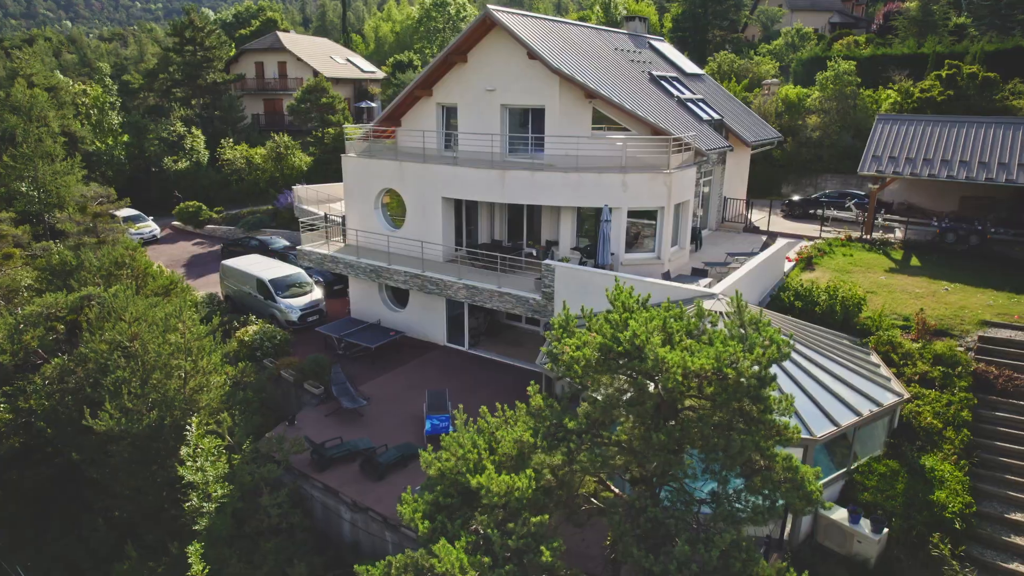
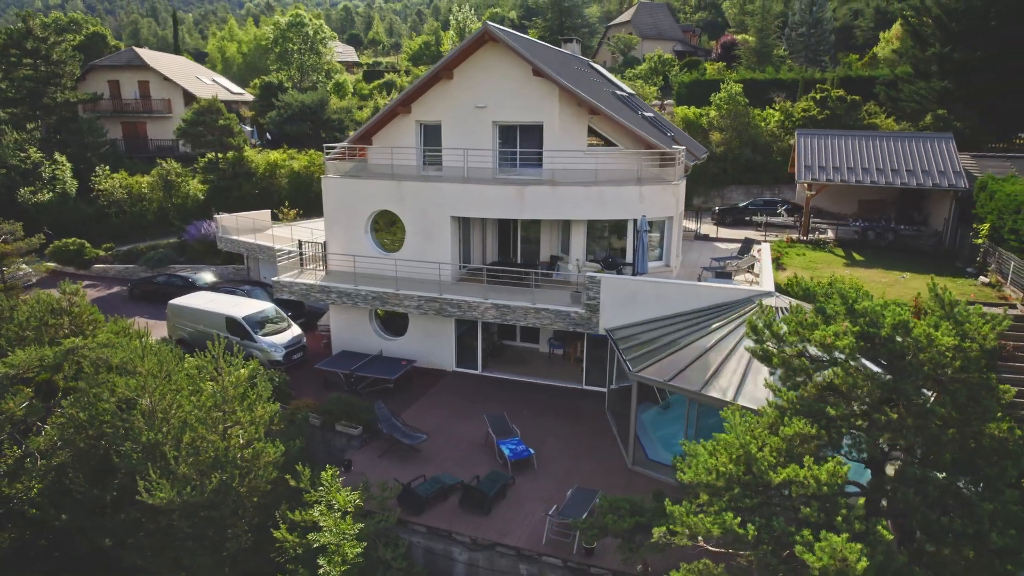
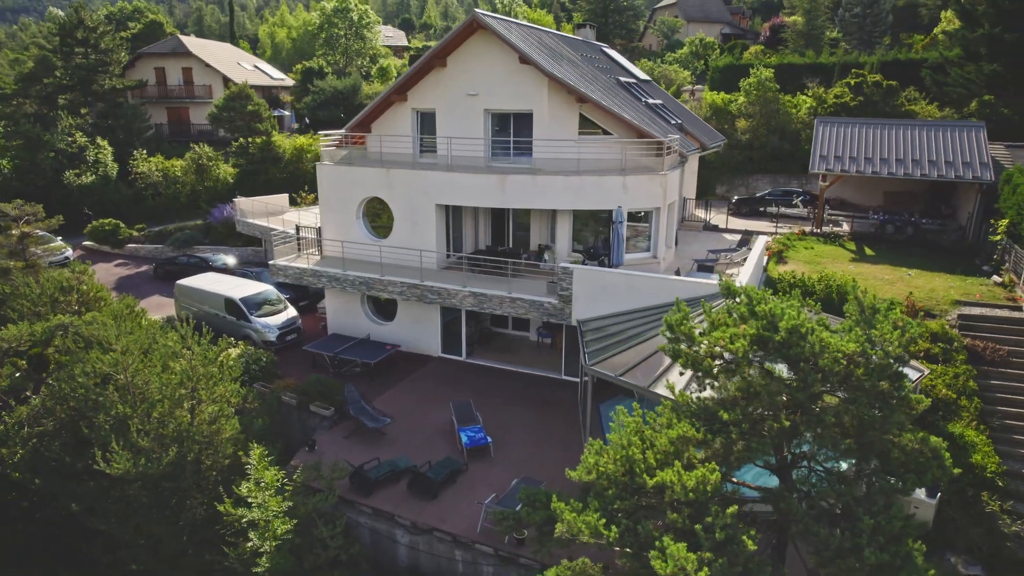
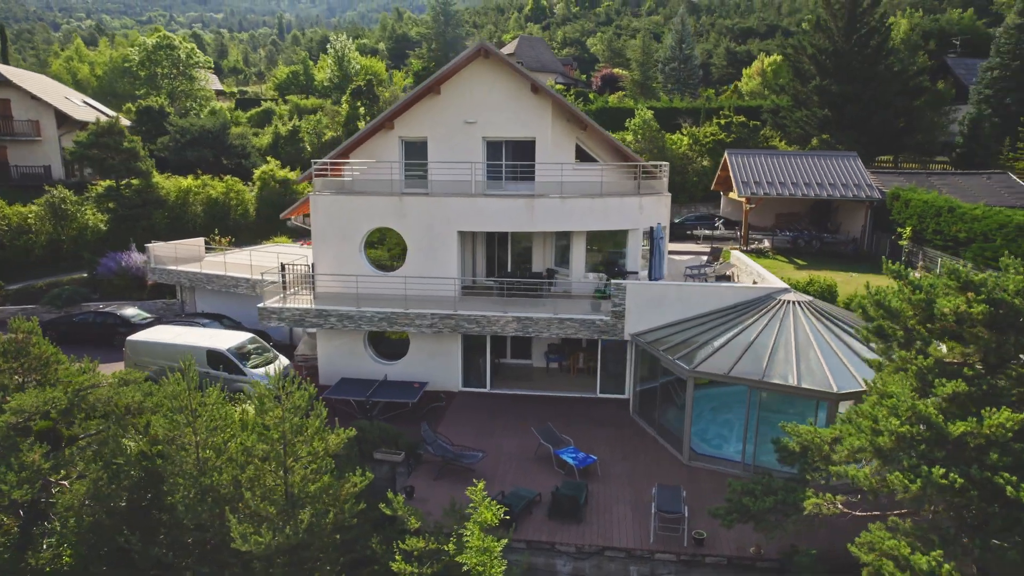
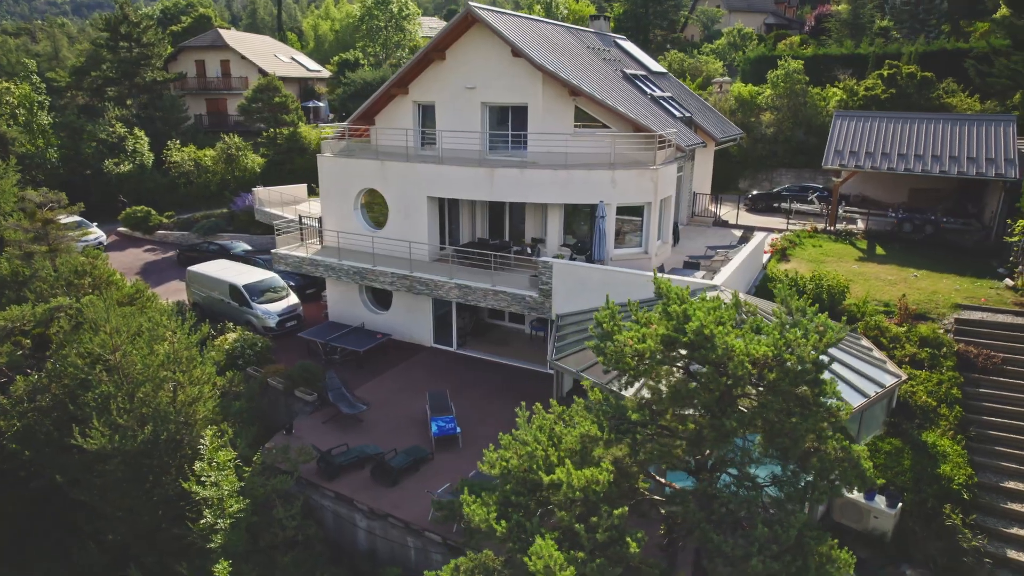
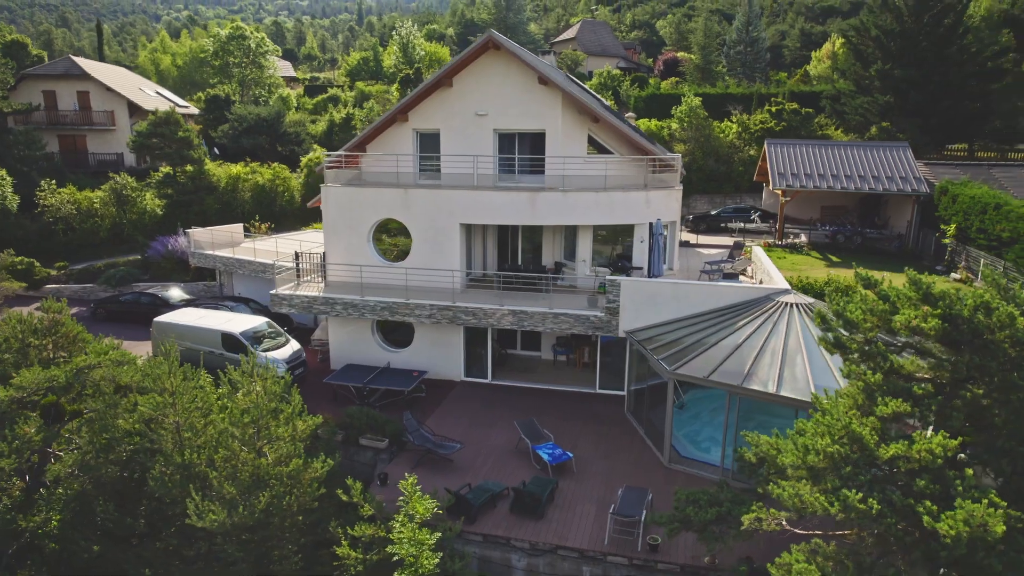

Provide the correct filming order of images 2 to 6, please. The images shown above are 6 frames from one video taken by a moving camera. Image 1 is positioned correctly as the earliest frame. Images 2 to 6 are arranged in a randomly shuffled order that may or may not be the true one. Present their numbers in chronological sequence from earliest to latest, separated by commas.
5, 3, 2, 6, 4
